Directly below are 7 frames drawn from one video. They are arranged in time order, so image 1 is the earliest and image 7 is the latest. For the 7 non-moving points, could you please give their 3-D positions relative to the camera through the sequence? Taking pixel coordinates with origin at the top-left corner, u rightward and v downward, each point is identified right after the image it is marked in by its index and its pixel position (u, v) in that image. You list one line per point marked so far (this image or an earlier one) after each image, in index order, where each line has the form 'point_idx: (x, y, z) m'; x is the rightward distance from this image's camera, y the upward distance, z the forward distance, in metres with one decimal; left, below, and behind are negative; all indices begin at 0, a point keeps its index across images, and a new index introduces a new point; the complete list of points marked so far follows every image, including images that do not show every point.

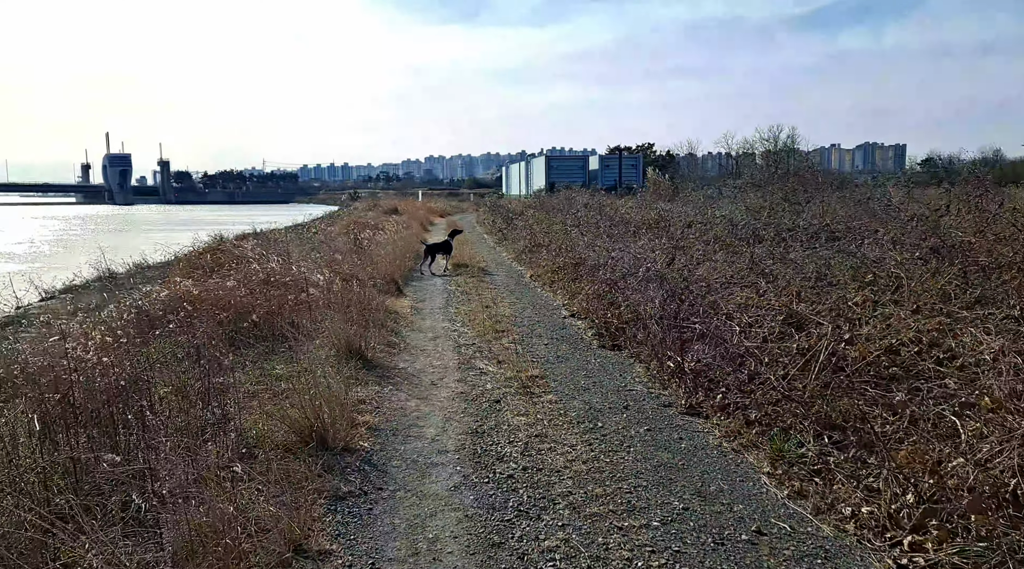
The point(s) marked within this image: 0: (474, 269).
0: (-1.0, +0.4, +18.2) m
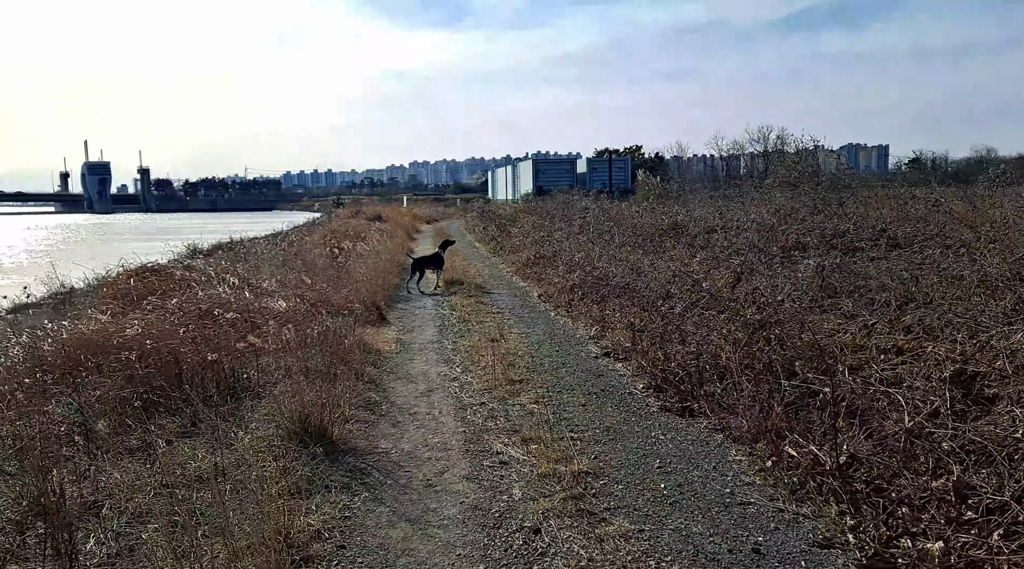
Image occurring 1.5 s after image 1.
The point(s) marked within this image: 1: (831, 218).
0: (-0.9, 0.0, +15.6) m
1: (+6.9, +1.4, +16.6) m
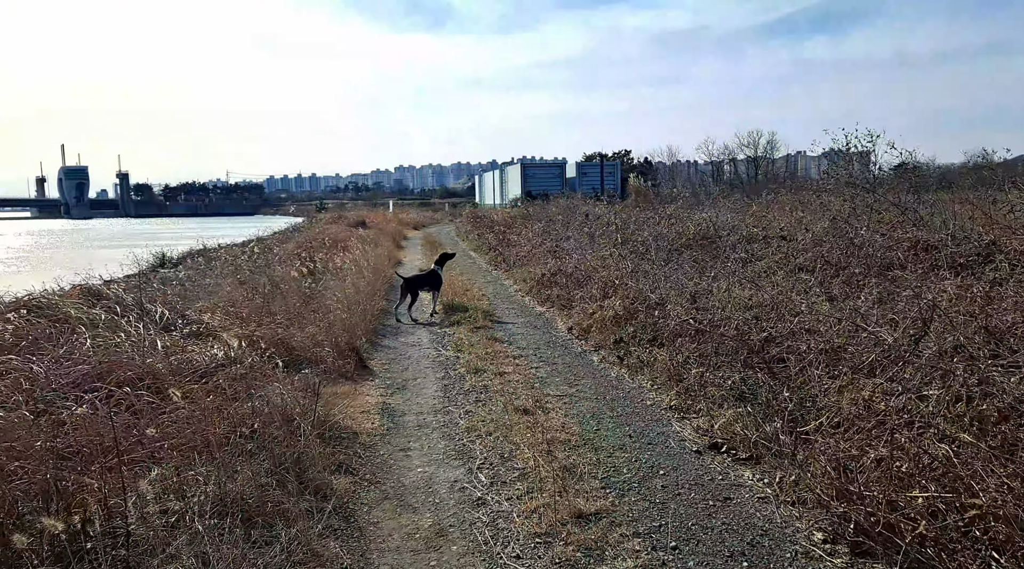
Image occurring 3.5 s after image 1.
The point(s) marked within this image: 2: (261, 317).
0: (-0.7, -0.4, +12.5) m
1: (+7.2, +1.0, +13.5) m
2: (-3.3, -0.5, +10.1) m
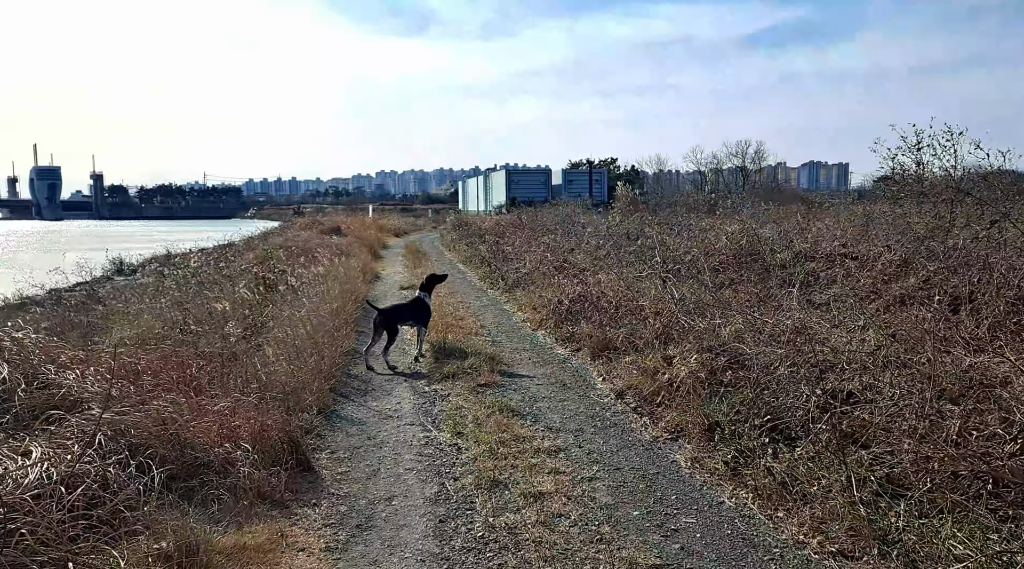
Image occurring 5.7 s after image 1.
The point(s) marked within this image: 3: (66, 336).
0: (-0.5, -0.9, +9.1) m
1: (+7.3, +0.5, +10.4) m
2: (-3.1, -0.9, +6.7) m
3: (-5.9, -0.7, +9.9) m
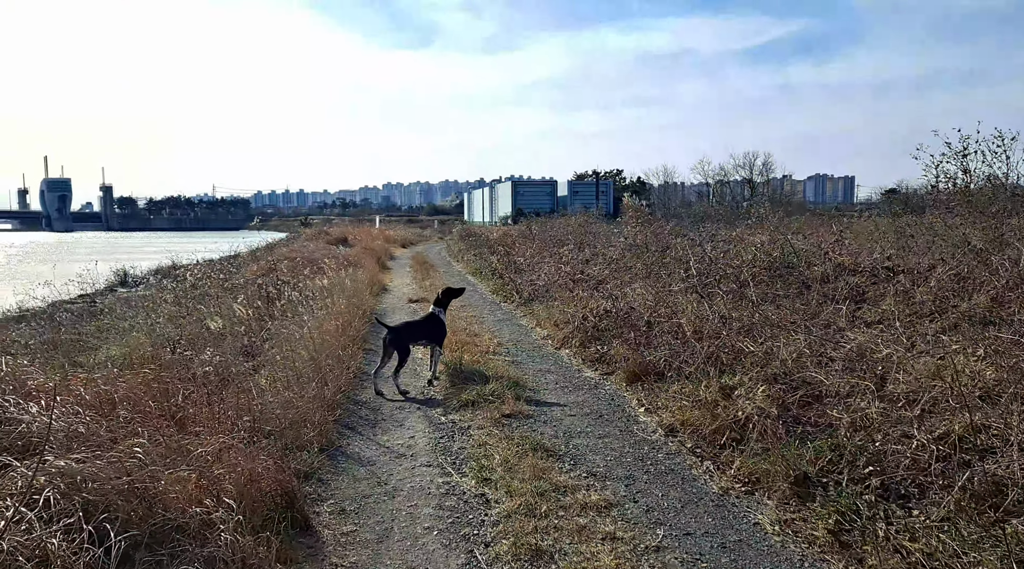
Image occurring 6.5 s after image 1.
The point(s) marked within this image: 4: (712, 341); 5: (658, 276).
0: (-0.3, -1.0, +8.1) m
1: (+7.6, +0.3, +9.4) m
2: (-2.8, -1.0, +5.8) m
3: (-5.6, -0.8, +9.0) m
4: (+2.0, -0.6, +7.5) m
5: (+2.6, +0.1, +13.1) m
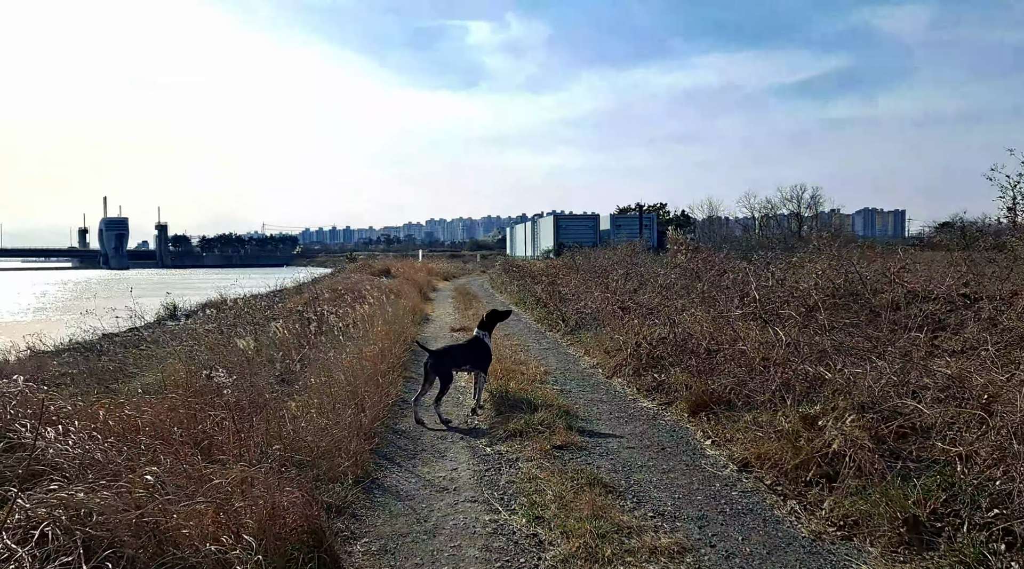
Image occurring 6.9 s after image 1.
0: (+0.3, -1.2, +7.5) m
1: (+8.2, 0.0, +8.4) m
2: (-2.5, -1.1, +5.3) m
3: (-5.0, -1.1, +8.7) m
4: (+2.5, -0.8, +6.8) m
5: (+3.4, -0.3, +12.4) m
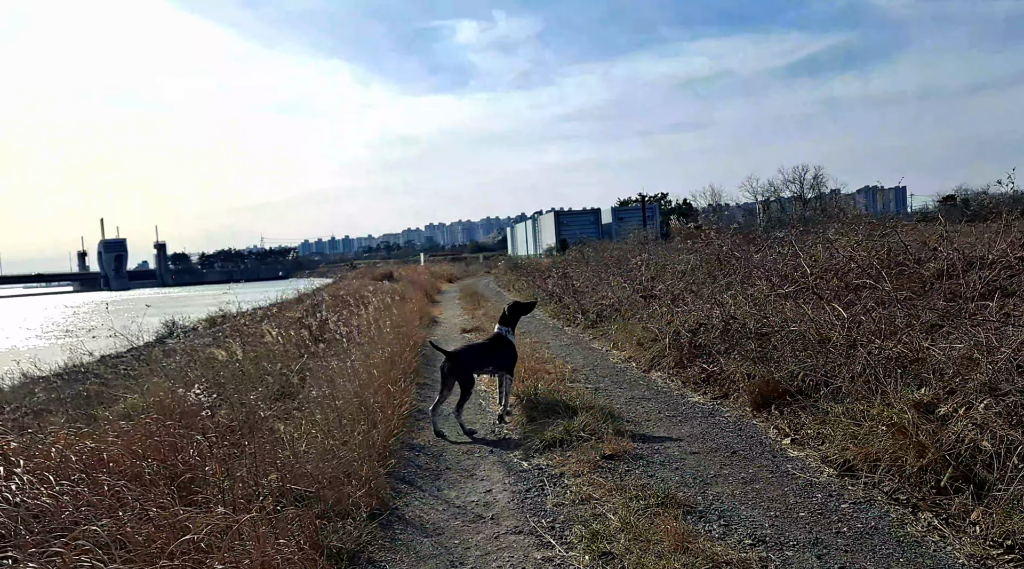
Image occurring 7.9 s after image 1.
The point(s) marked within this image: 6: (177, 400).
0: (+0.5, -1.1, +6.5) m
1: (+8.4, +0.6, +7.4) m
2: (-2.2, -1.1, +4.3) m
3: (-4.7, -1.3, +7.7) m
4: (+2.7, -0.5, +5.8) m
5: (+3.6, 0.0, +11.4) m
6: (-2.9, -1.0, +6.4) m
